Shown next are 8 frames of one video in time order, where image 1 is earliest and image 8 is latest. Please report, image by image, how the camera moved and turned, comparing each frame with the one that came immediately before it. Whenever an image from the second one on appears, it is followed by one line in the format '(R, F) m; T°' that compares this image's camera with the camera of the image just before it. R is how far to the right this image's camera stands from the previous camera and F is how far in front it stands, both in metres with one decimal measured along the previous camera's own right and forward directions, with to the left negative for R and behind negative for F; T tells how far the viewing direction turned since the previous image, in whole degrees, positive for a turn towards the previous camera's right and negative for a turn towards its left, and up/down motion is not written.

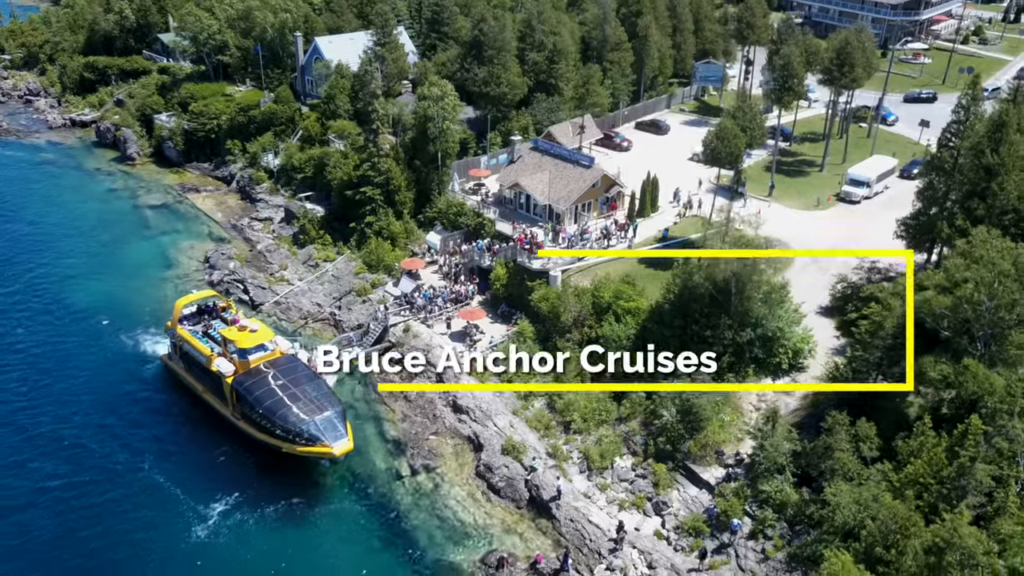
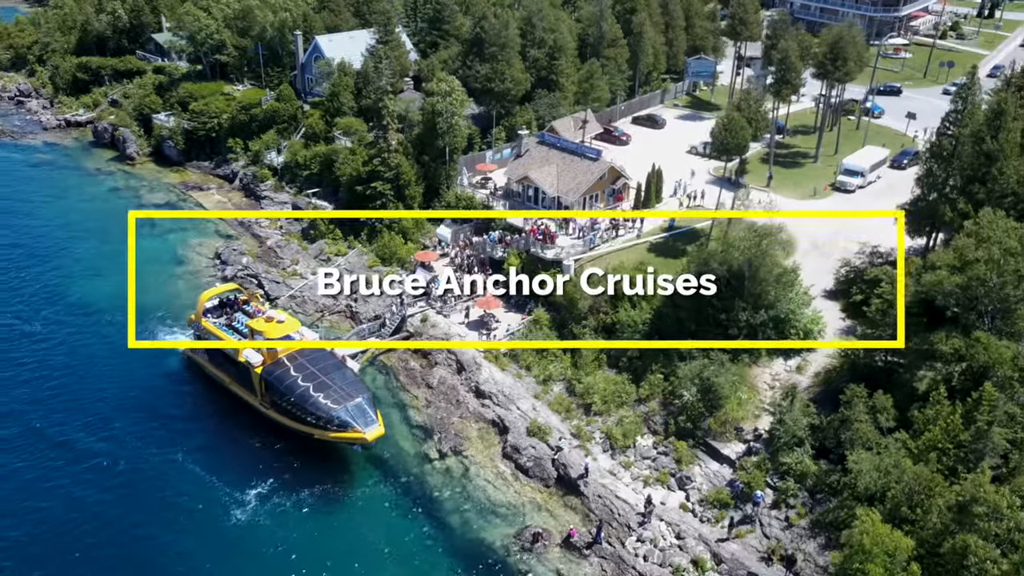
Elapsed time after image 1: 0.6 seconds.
(-2.1, -1.2) m; +2°
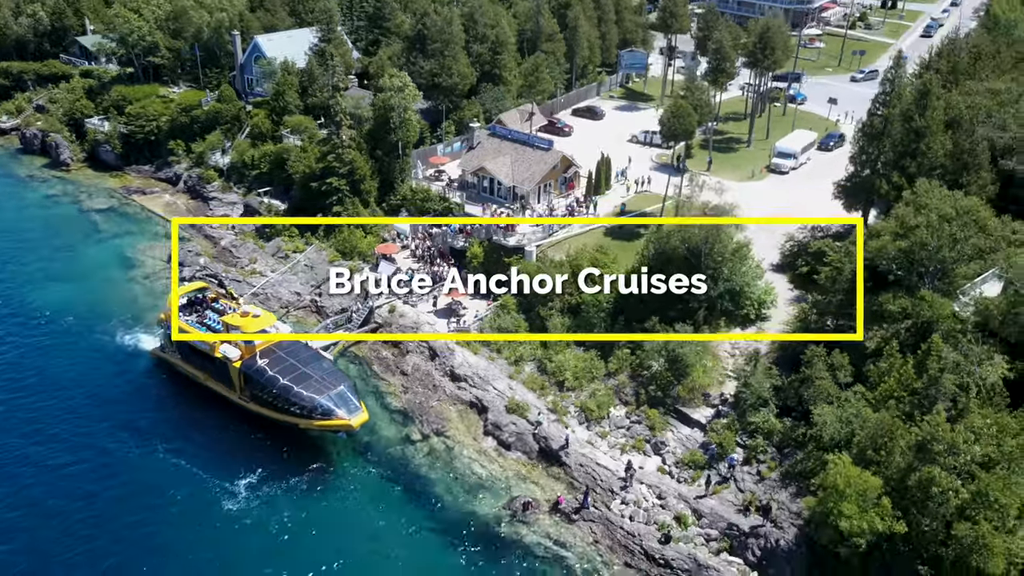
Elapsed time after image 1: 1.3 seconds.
(-2.3, -1.3) m; +5°
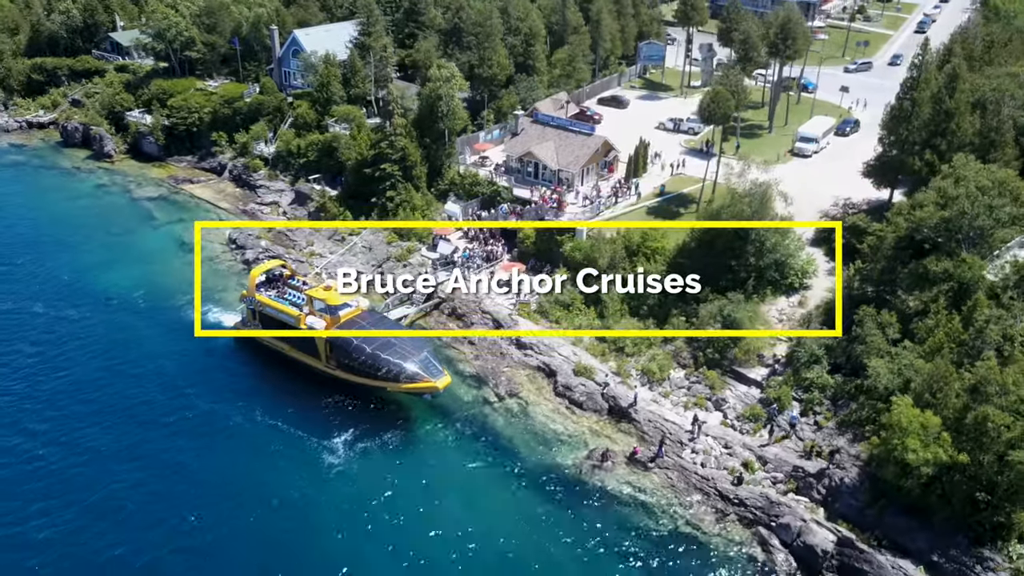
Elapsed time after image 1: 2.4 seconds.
(-4.2, -3.0) m; +1°
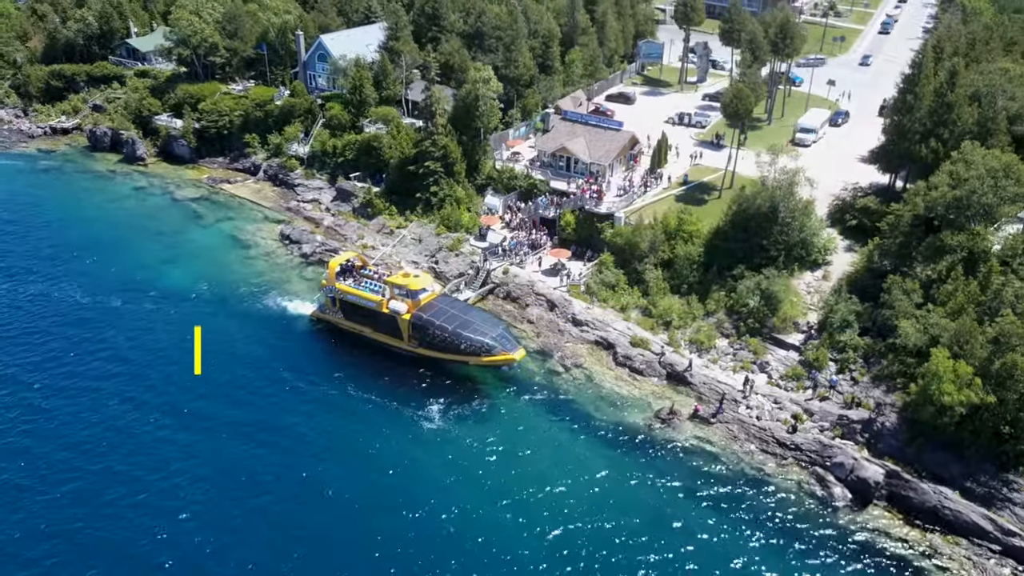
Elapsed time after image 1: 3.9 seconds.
(-5.8, -4.5) m; +3°
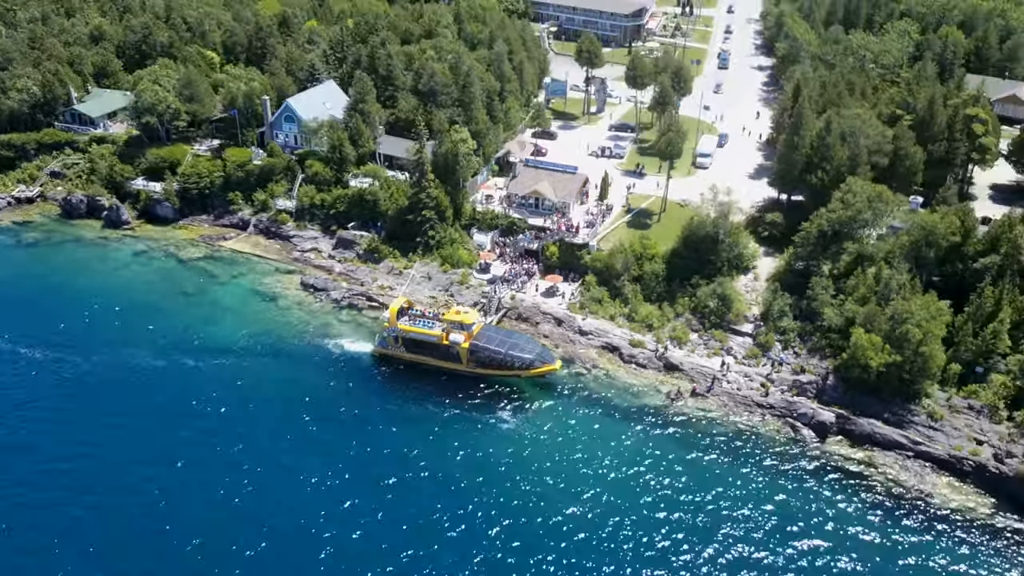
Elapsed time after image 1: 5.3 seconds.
(-13.9, -12.1) m; +11°
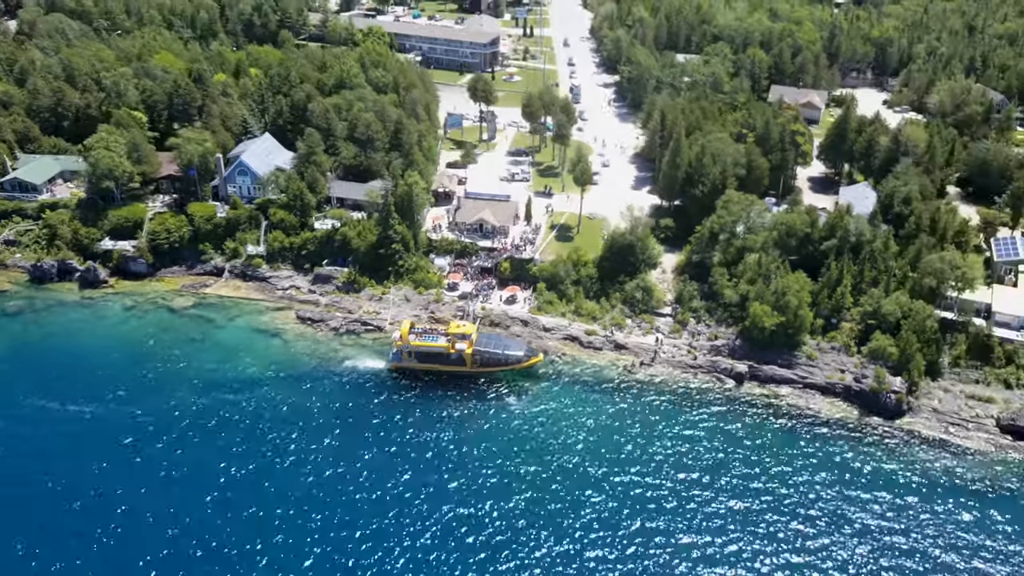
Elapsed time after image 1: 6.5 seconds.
(-15.1, -14.7) m; +13°
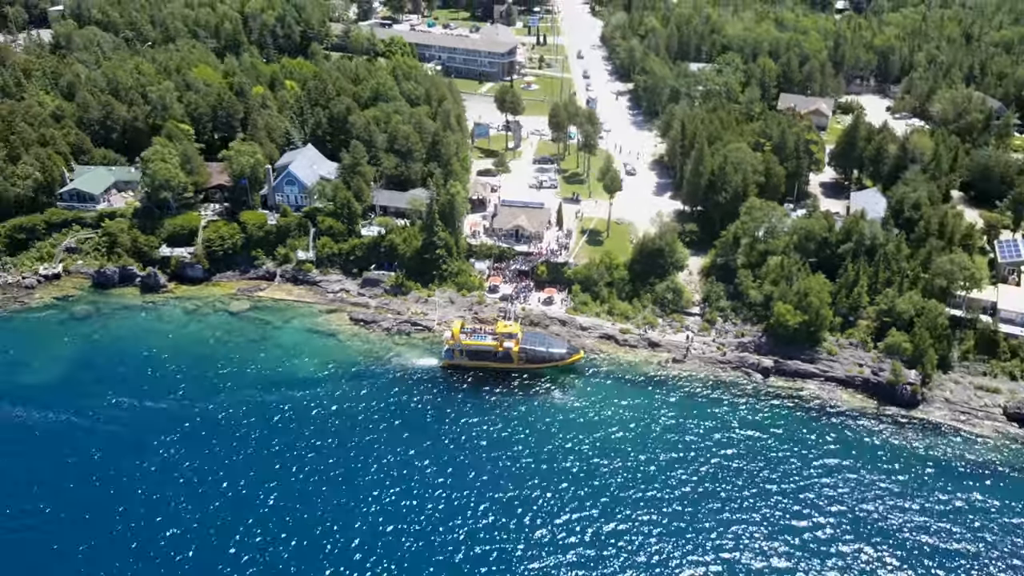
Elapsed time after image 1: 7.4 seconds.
(-4.9, -6.0) m; 0°
